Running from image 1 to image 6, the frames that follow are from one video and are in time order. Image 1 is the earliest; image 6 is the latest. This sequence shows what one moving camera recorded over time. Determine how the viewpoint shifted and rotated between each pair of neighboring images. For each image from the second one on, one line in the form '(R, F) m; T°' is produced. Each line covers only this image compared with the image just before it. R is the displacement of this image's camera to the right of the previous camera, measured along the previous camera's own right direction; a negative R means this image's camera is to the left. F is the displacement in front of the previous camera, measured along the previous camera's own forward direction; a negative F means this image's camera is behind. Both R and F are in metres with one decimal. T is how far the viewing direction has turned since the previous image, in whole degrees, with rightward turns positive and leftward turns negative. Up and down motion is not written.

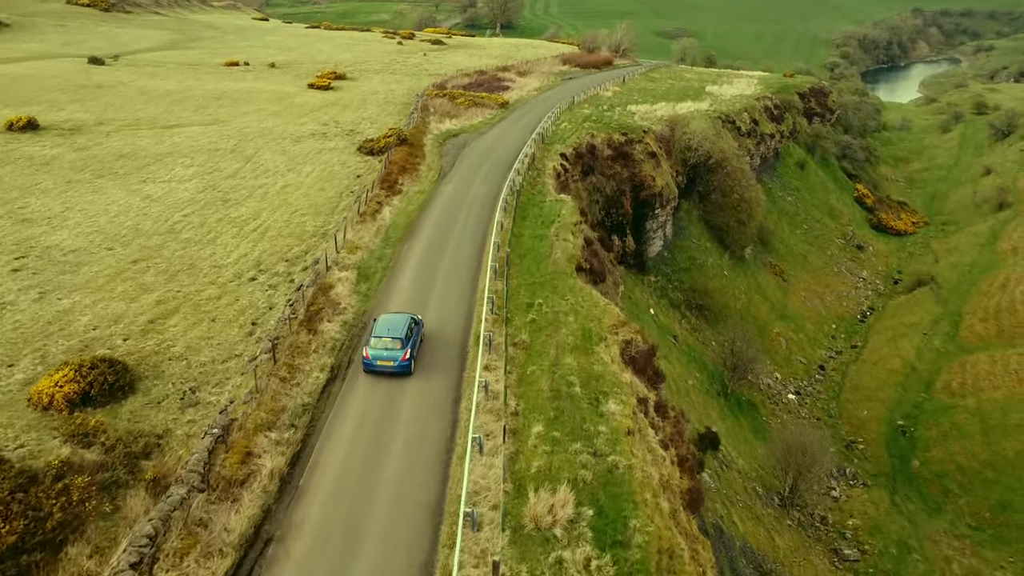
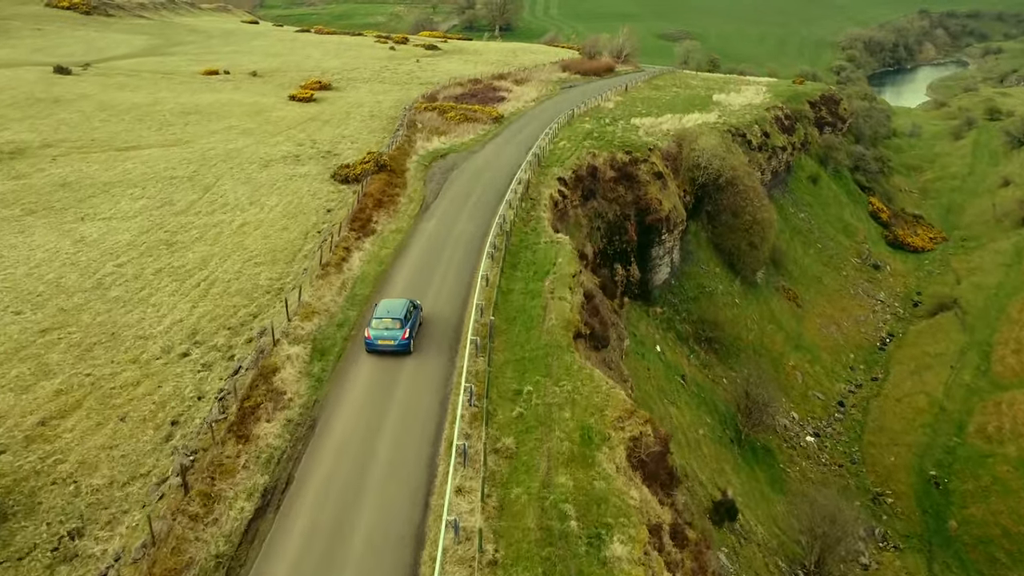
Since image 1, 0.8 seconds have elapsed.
(+0.4, +3.9) m; 0°
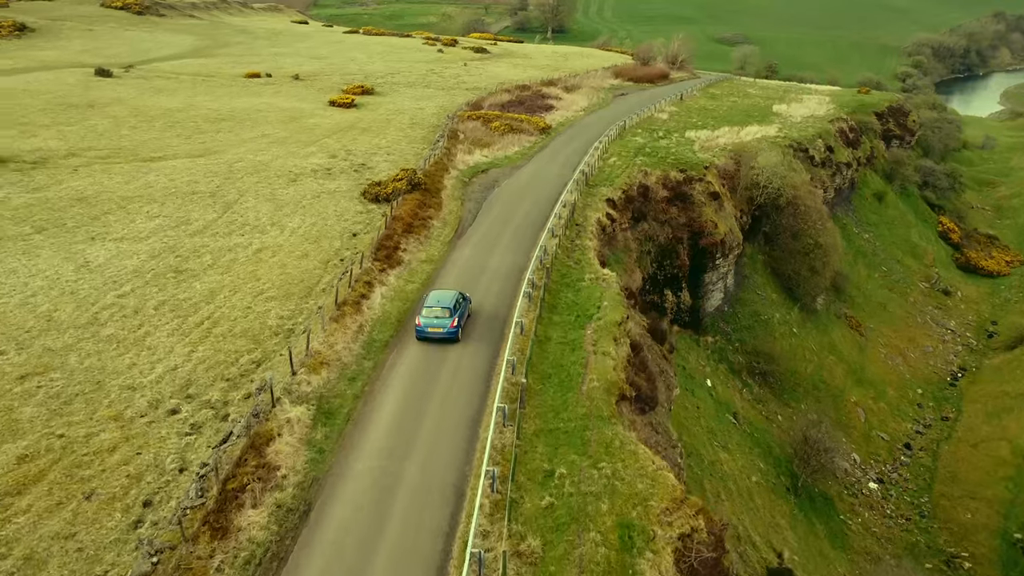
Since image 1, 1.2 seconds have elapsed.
(+0.2, +2.6) m; -3°
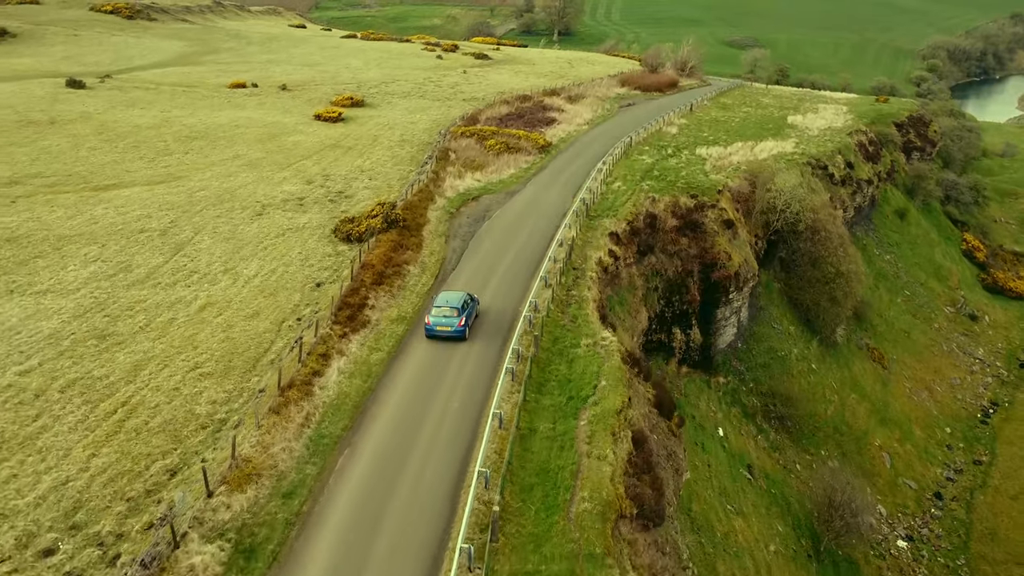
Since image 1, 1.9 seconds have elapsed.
(+0.6, +3.6) m; -1°
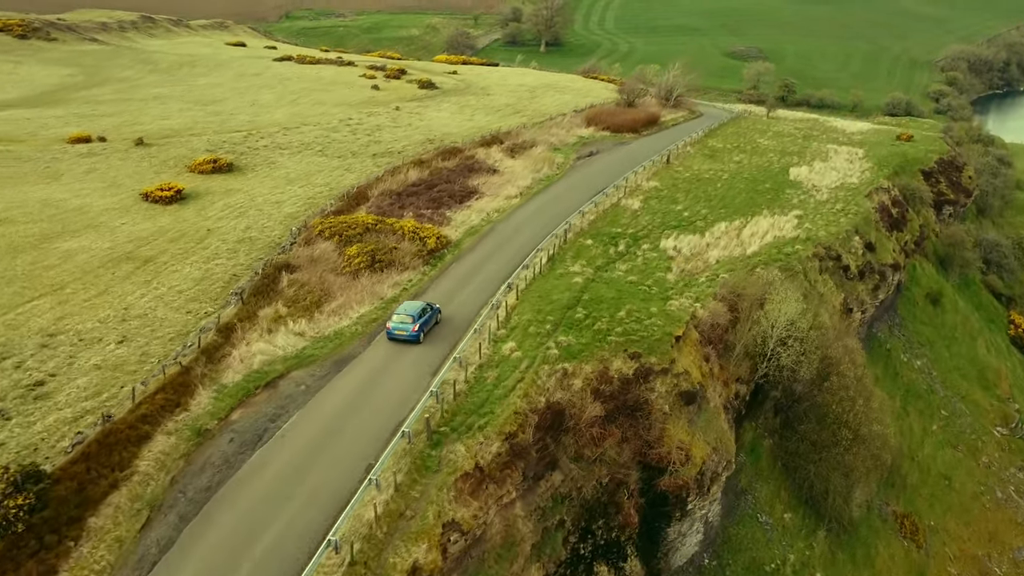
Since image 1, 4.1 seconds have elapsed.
(+5.4, +13.8) m; -1°
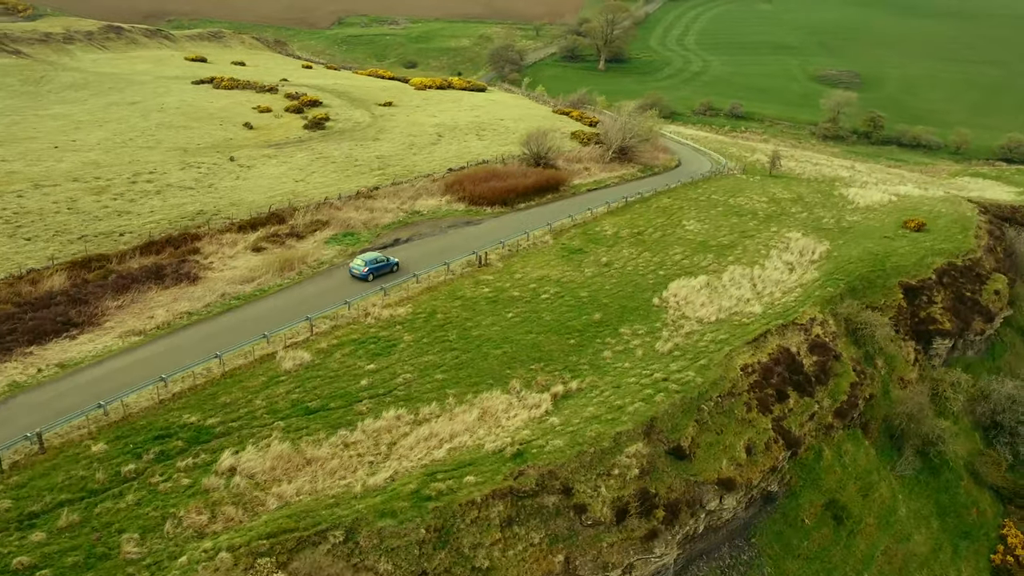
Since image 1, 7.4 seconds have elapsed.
(+19.0, +16.2) m; -10°
